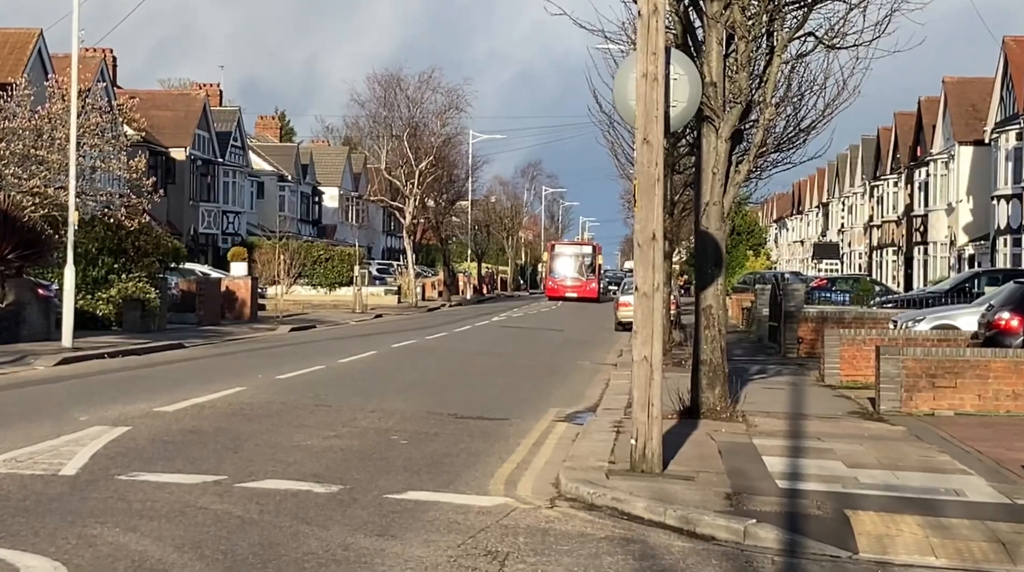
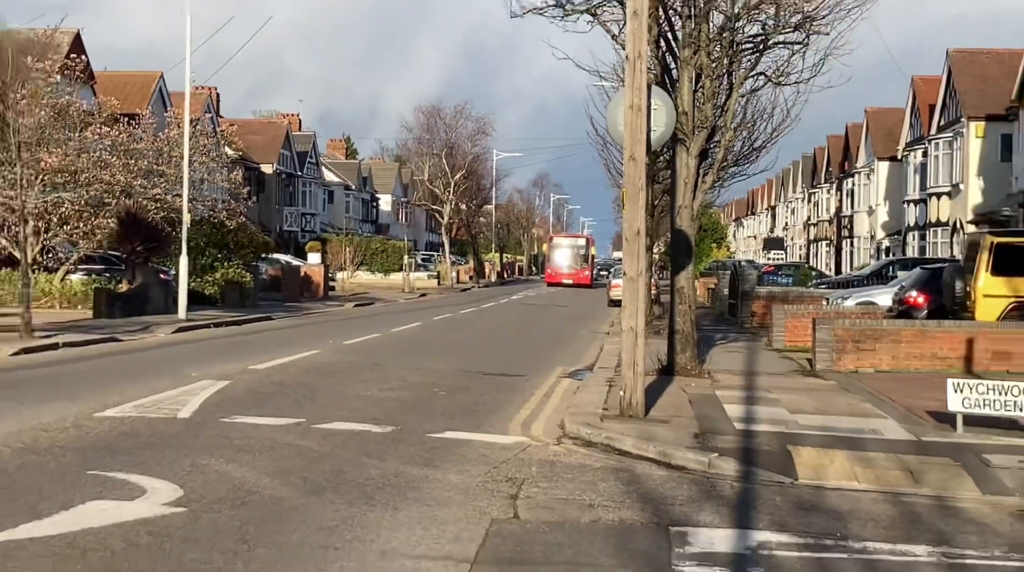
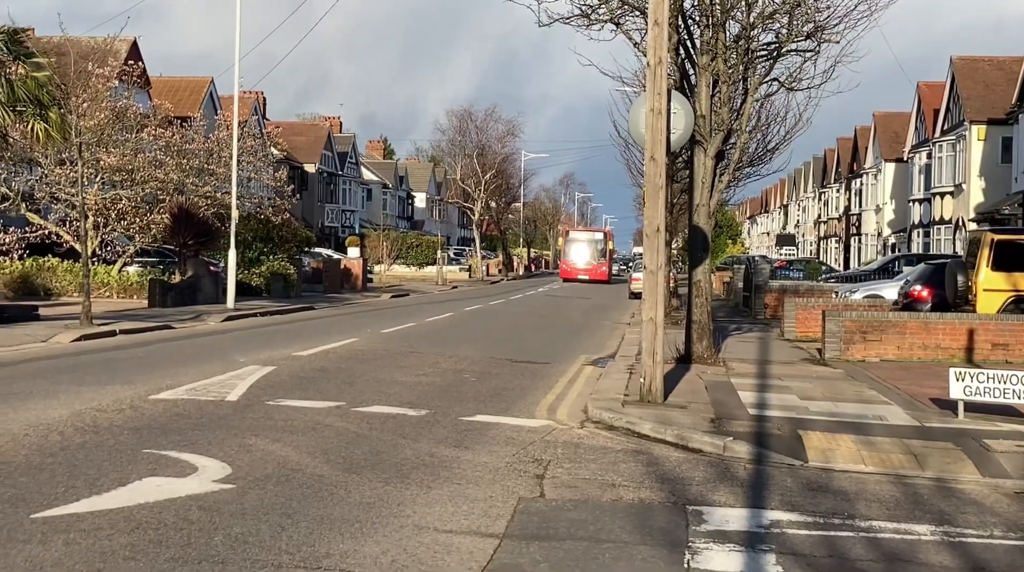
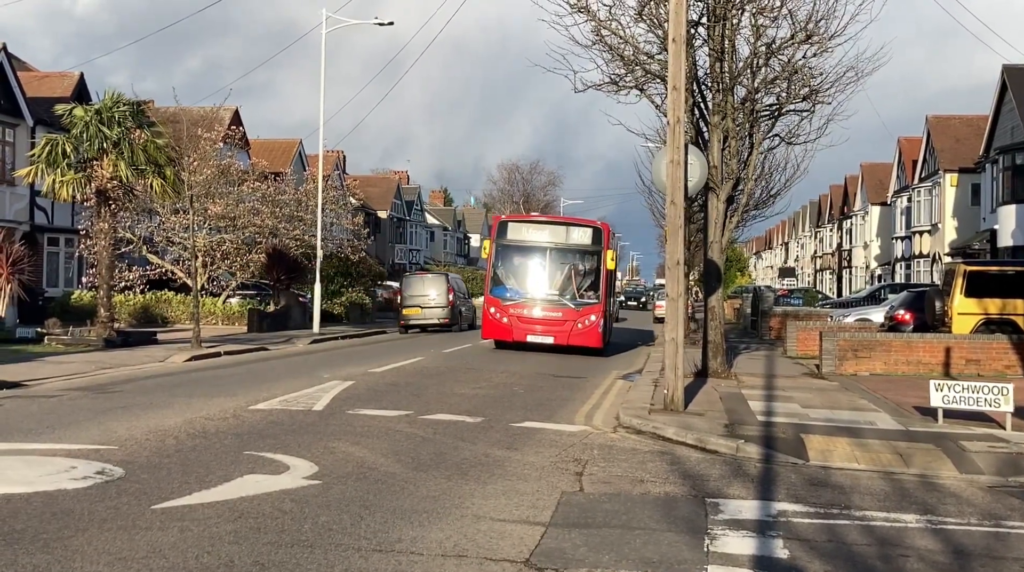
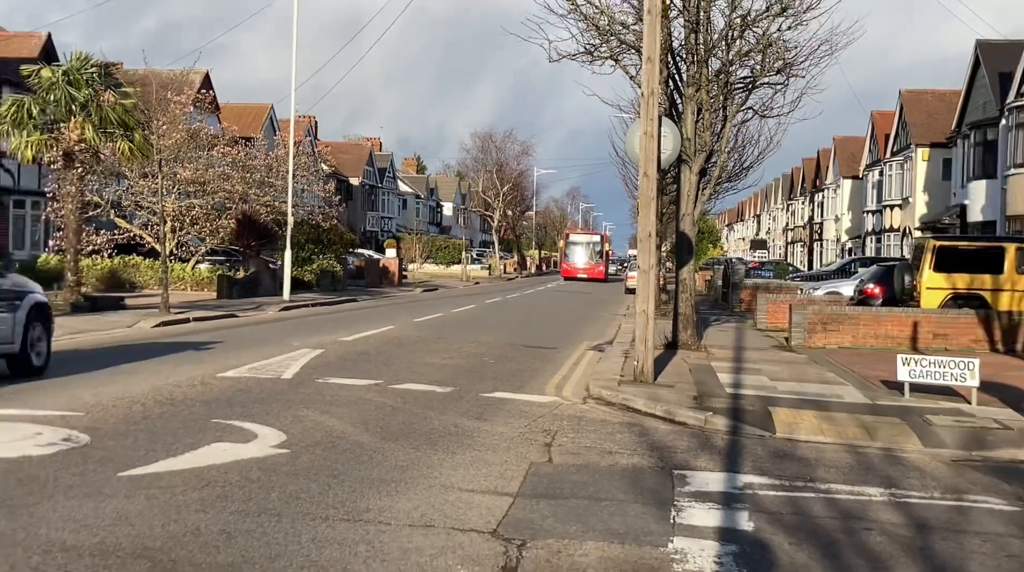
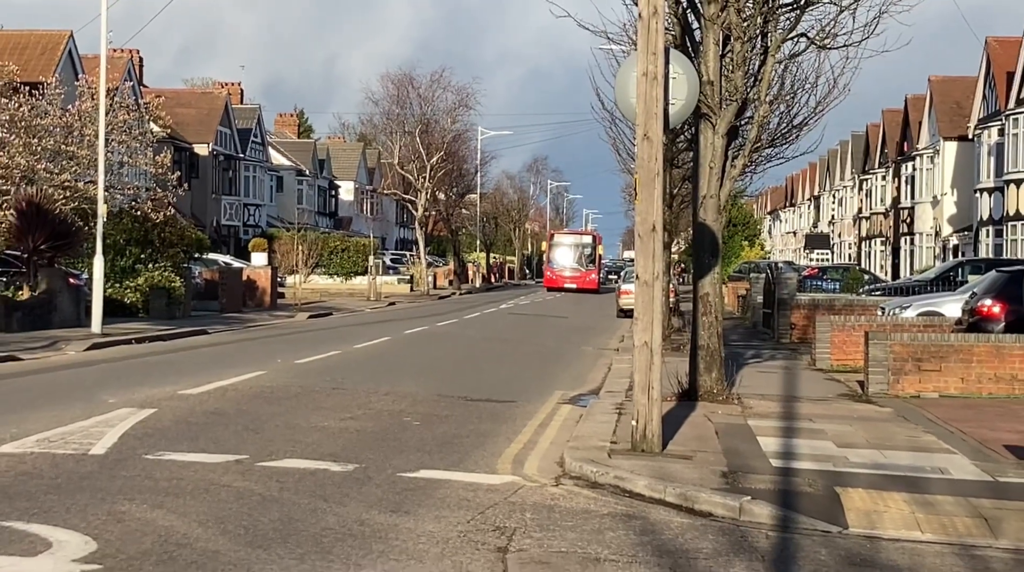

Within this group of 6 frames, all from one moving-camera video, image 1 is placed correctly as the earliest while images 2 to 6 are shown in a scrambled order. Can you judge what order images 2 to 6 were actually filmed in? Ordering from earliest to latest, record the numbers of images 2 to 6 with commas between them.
6, 2, 3, 5, 4
